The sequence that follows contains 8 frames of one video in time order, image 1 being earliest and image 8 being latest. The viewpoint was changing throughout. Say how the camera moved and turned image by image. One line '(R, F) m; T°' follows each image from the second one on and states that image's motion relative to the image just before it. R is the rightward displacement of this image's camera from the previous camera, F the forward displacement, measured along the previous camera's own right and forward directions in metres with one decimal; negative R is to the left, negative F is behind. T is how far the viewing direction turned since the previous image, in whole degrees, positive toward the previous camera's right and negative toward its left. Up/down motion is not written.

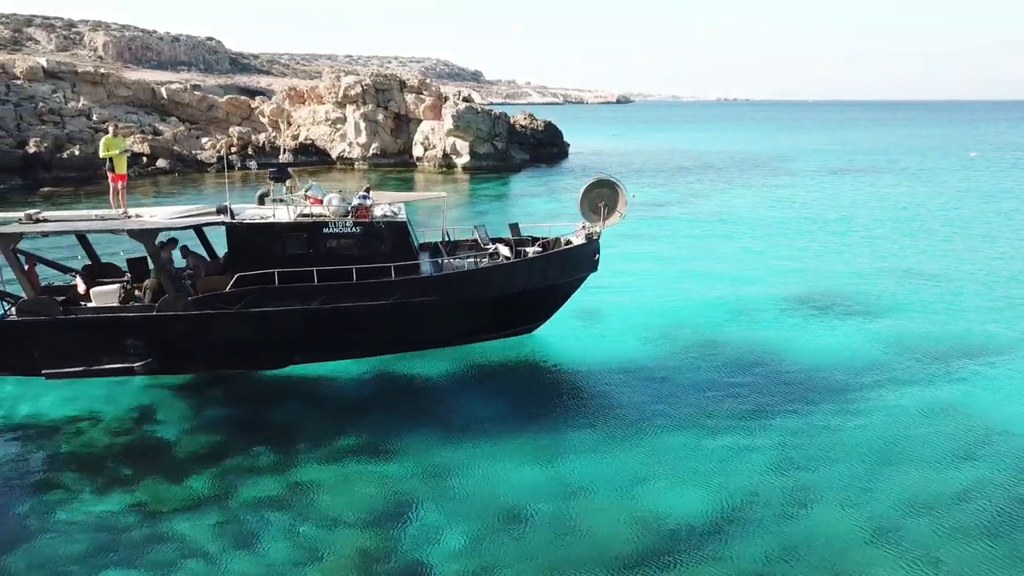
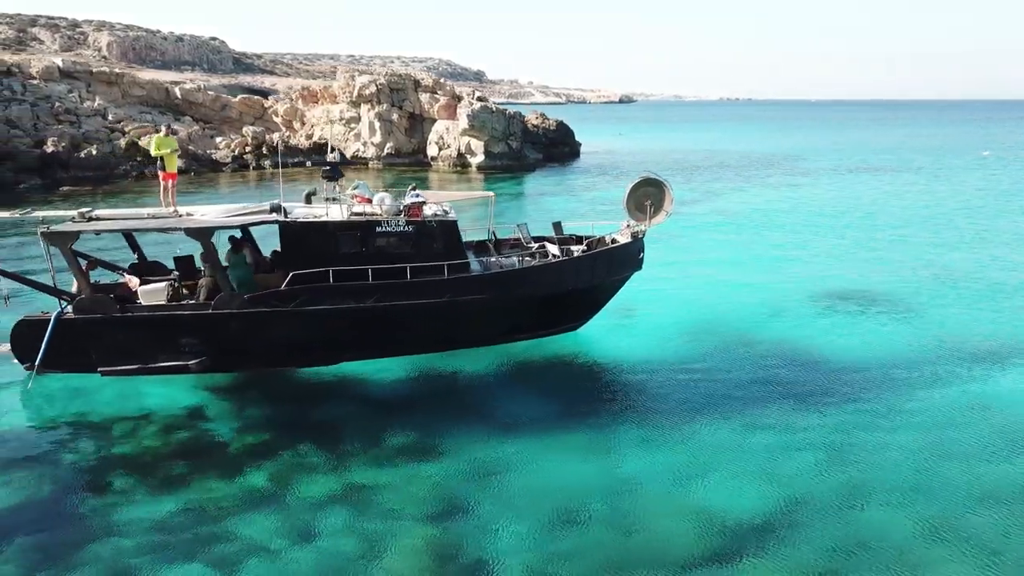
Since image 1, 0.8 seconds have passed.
(-0.8, 0.0) m; 0°
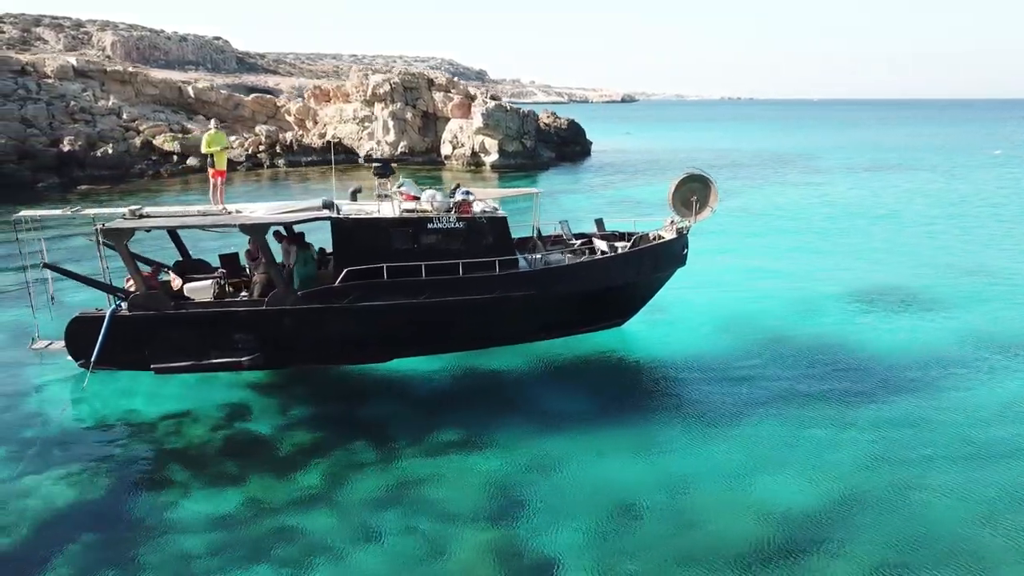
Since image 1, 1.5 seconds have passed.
(-0.8, 0.0) m; 0°
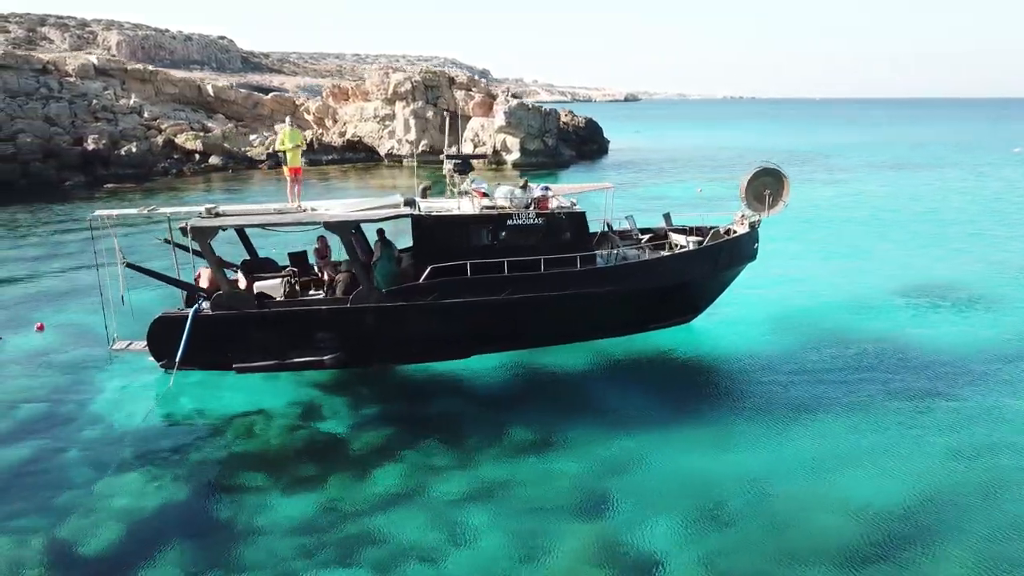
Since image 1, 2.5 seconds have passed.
(-1.2, +0.1) m; 0°
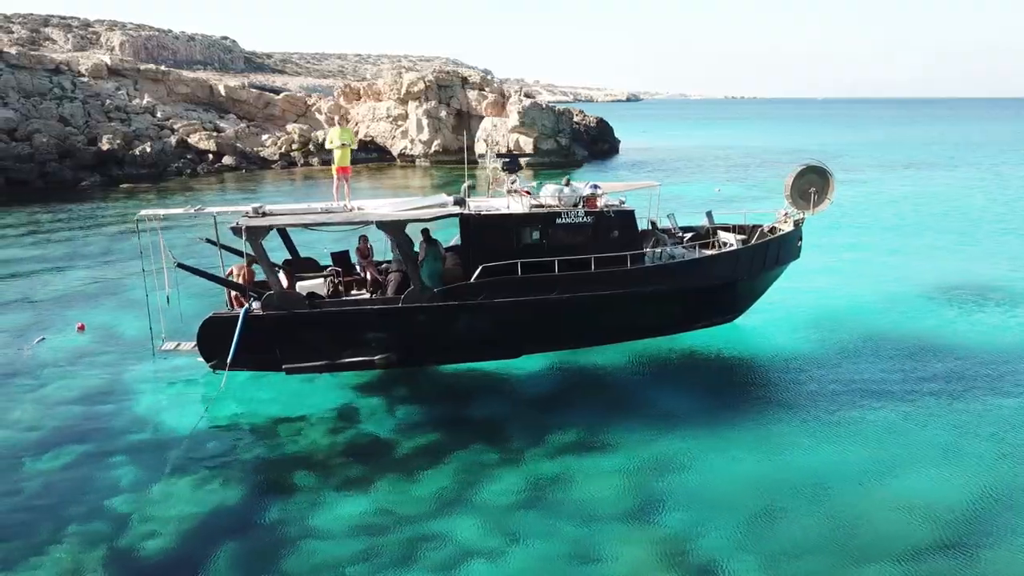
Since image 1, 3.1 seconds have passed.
(-0.7, +0.1) m; 0°
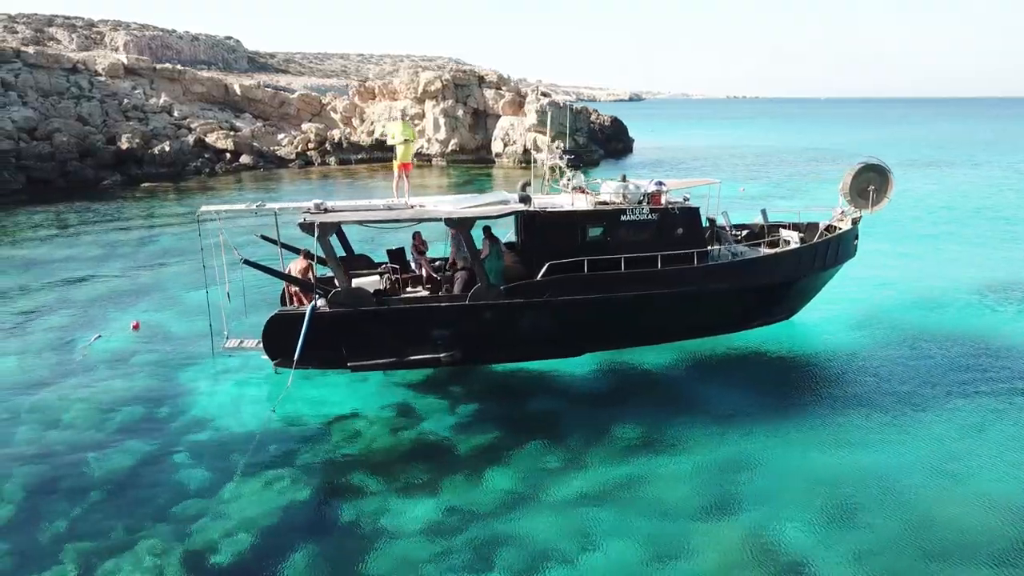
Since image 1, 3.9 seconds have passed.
(-1.0, +0.1) m; 0°
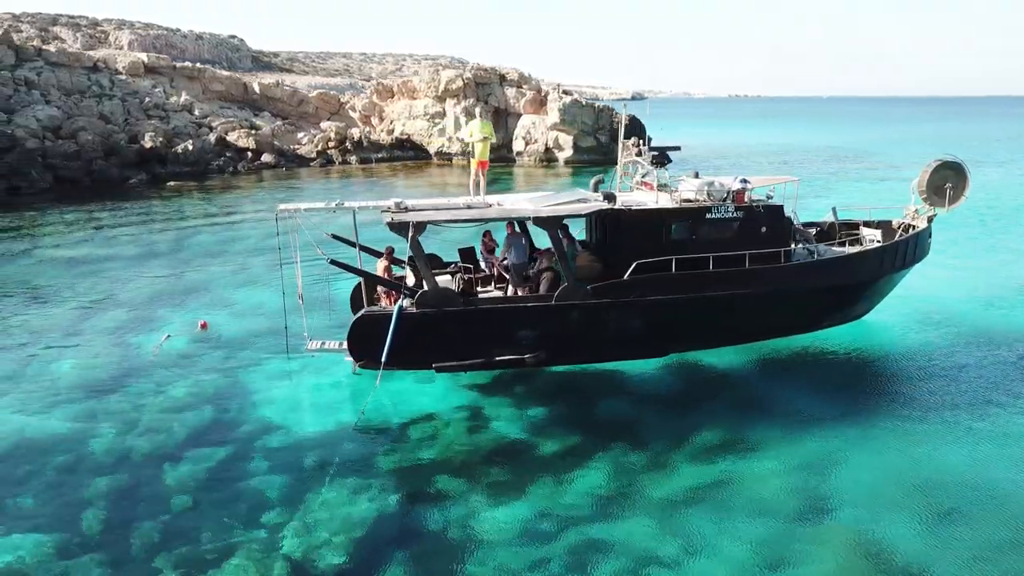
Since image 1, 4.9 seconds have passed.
(-1.2, +0.2) m; 0°
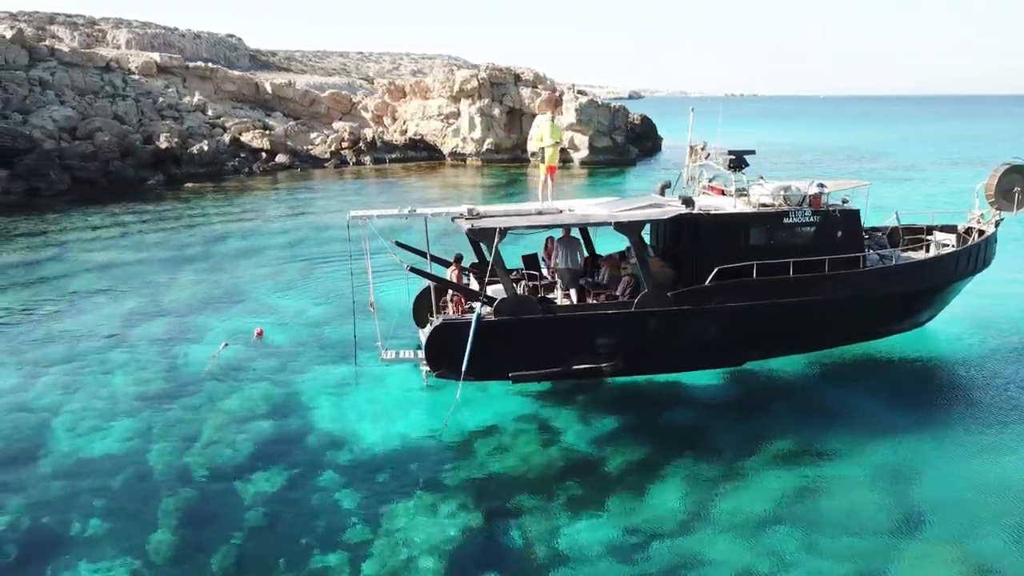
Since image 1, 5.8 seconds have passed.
(-1.2, +0.2) m; 0°
